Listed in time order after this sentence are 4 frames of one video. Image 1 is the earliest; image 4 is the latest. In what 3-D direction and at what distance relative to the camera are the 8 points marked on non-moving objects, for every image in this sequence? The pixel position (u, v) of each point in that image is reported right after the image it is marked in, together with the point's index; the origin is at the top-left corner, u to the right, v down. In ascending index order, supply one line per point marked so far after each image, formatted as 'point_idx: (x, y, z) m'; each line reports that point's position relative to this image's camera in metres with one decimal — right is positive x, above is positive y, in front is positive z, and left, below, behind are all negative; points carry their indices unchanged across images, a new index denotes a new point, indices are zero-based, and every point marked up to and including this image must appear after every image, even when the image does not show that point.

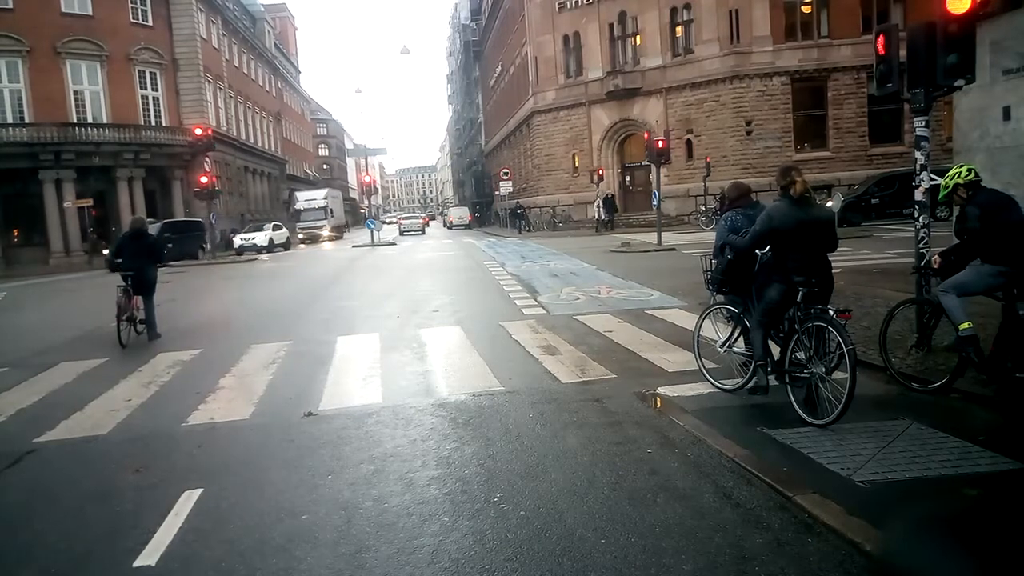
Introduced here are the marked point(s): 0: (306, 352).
0: (-2.5, -0.8, +9.5) m
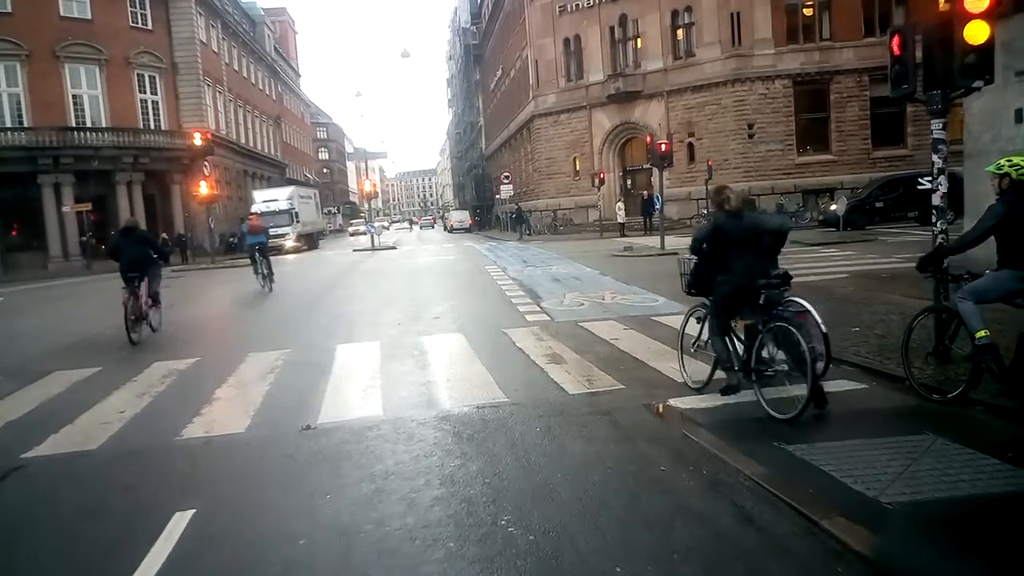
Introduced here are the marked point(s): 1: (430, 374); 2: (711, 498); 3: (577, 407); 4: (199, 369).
0: (-2.4, -0.8, +9.3) m
1: (-0.8, -0.9, +8.1) m
2: (+1.1, -1.2, +4.5) m
3: (+0.5, -1.0, +6.5) m
4: (-3.6, -0.9, +9.1) m
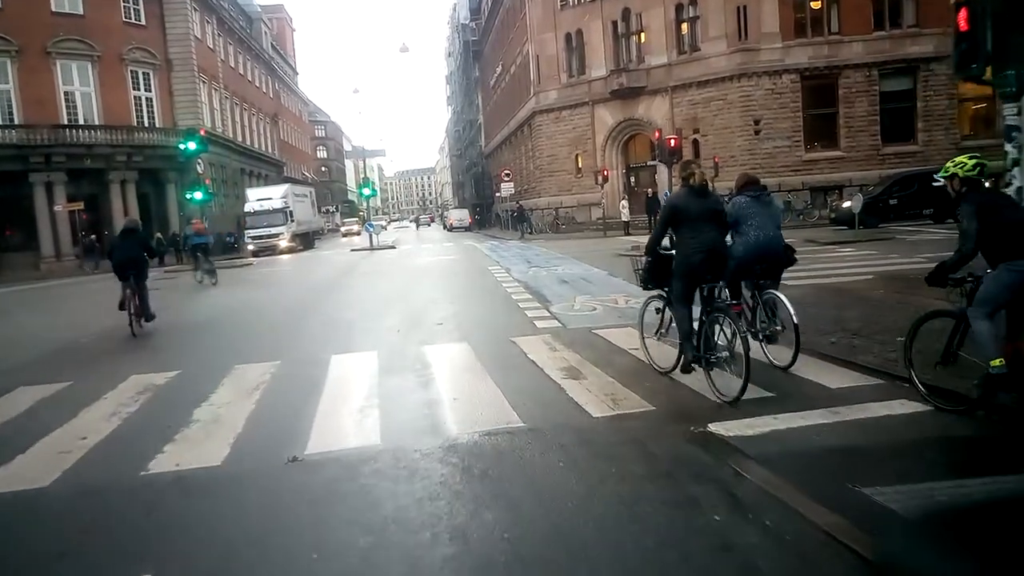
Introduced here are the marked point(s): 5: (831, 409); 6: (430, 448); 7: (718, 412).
0: (-2.3, -0.9, +8.5) m
1: (-0.7, -0.9, +7.2) m
2: (+1.3, -1.3, +3.7) m
3: (+0.7, -1.0, +5.7) m
4: (-3.5, -1.0, +8.3) m
5: (+2.4, -0.9, +6.1) m
6: (-0.6, -1.1, +5.6) m
7: (+1.6, -1.0, +6.2) m
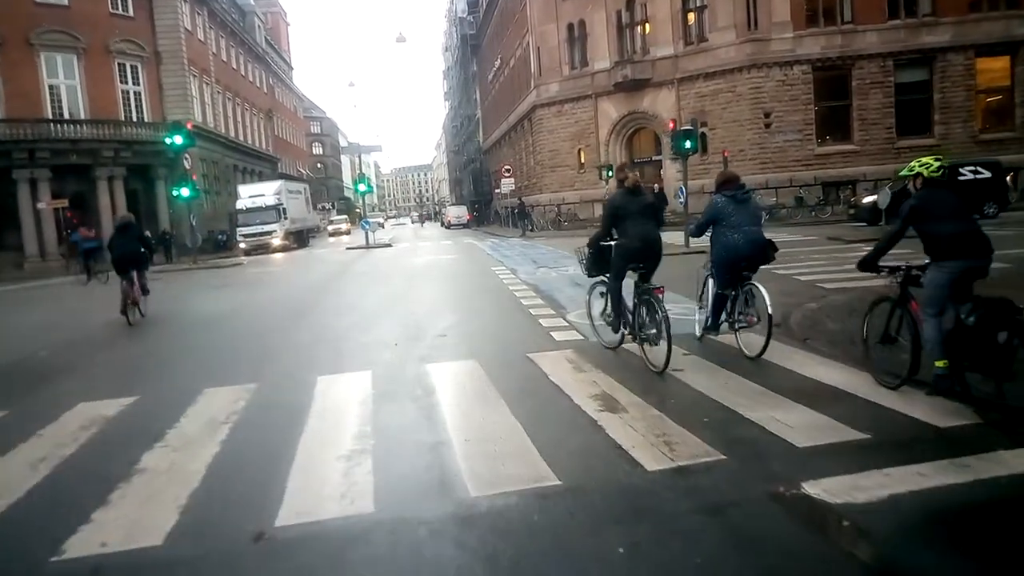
0: (-2.1, -1.0, +7.1) m
1: (-0.5, -1.0, +5.9) m
2: (+1.4, -1.4, +2.4) m
3: (+0.8, -1.1, +4.4) m
4: (-3.3, -1.1, +6.9) m
5: (+2.6, -1.0, +4.7) m
6: (-0.4, -1.2, +4.3) m
7: (+1.8, -1.1, +4.9) m
